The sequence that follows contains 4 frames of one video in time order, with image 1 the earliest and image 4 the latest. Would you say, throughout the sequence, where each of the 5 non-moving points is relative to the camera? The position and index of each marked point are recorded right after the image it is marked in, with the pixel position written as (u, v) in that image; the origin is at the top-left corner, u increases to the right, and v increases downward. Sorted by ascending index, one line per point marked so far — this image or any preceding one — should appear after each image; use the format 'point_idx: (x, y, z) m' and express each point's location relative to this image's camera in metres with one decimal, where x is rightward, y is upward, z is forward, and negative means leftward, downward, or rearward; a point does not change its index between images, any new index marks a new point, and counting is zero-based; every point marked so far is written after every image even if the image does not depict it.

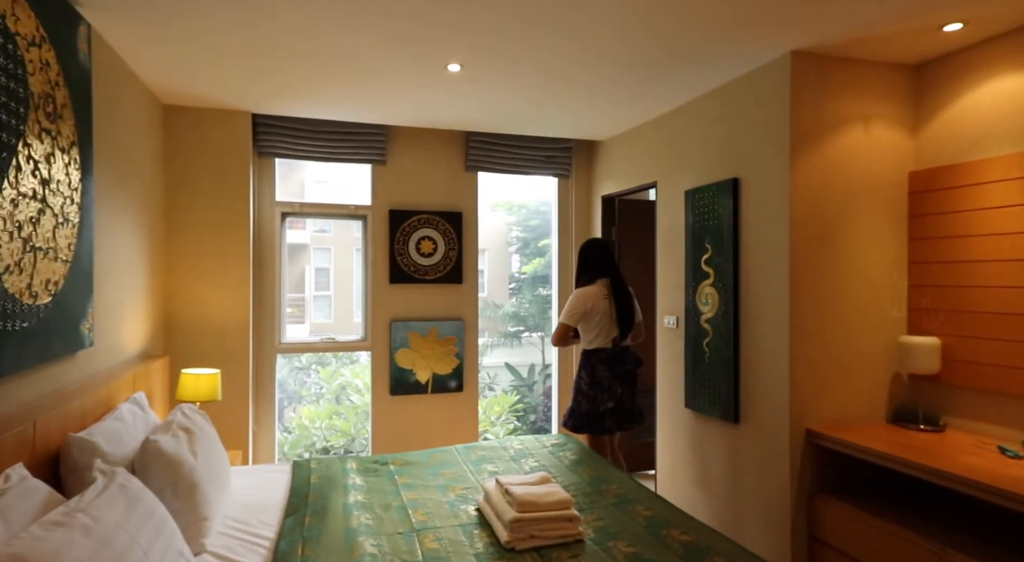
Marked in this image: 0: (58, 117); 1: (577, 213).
0: (-1.5, +0.5, +1.8) m
1: (+0.5, +0.5, +4.4) m
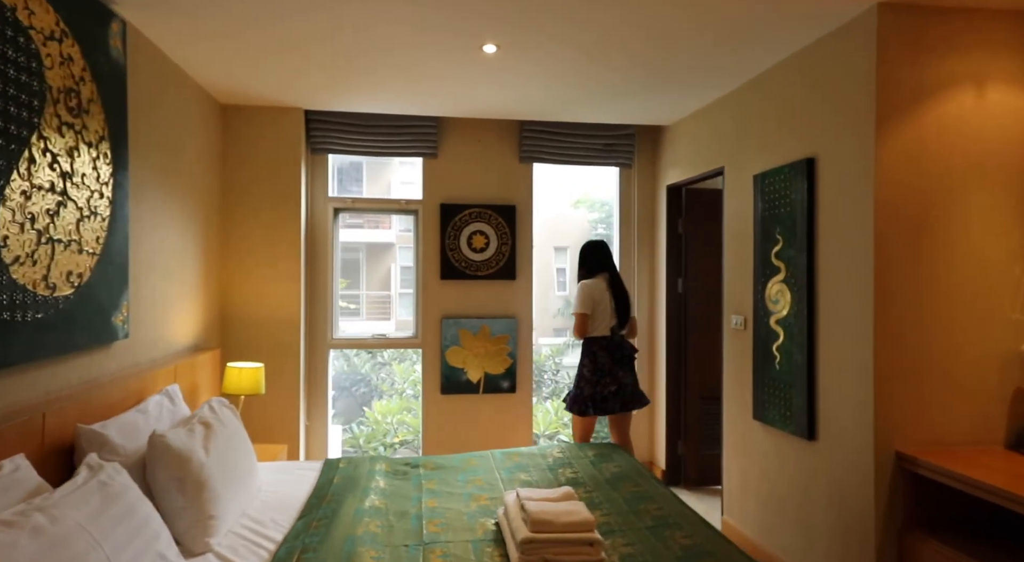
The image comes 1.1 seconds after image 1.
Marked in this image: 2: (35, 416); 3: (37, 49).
0: (-1.4, +0.6, +1.9) m
1: (+0.9, +0.6, +4.1) m
2: (-1.3, -0.4, +1.6) m
3: (-1.4, +0.7, +1.6) m
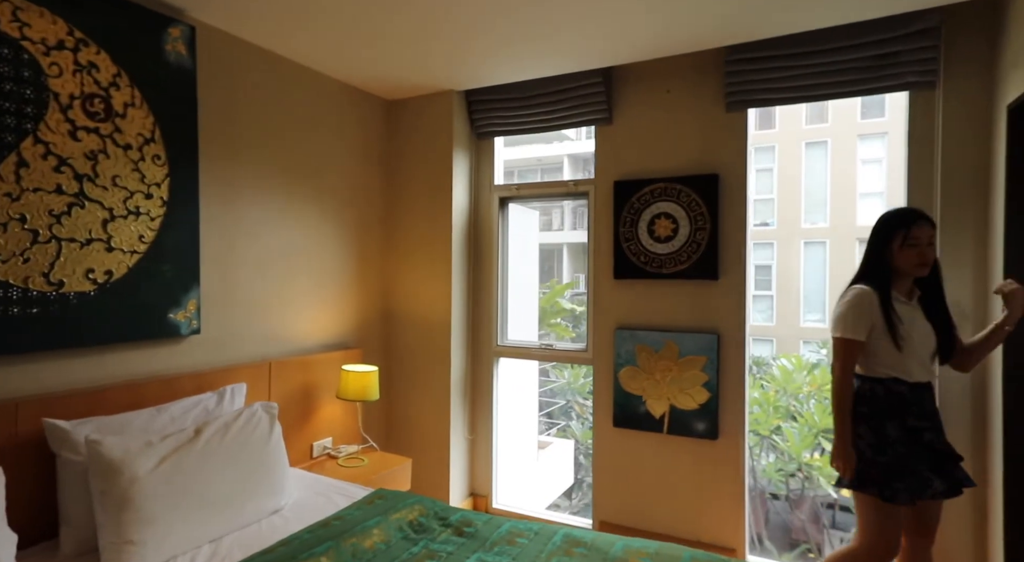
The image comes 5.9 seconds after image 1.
0: (-1.4, +0.6, +2.0) m
1: (+1.9, +0.6, +2.4) m
2: (-1.5, -0.4, +1.6) m
3: (-1.5, +0.7, +1.7) m
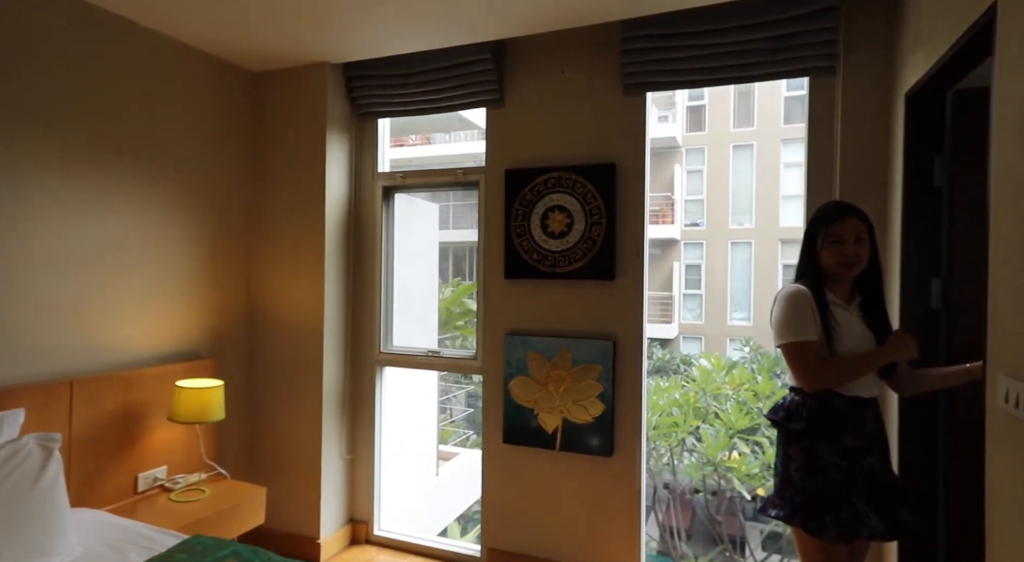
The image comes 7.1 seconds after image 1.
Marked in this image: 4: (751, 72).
0: (-1.8, +0.6, +1.5) m
1: (+1.3, +0.6, +2.2) m
2: (-1.9, -0.4, +1.1) m
3: (-1.9, +0.7, +1.2) m
4: (+1.0, +0.8, +2.3) m
